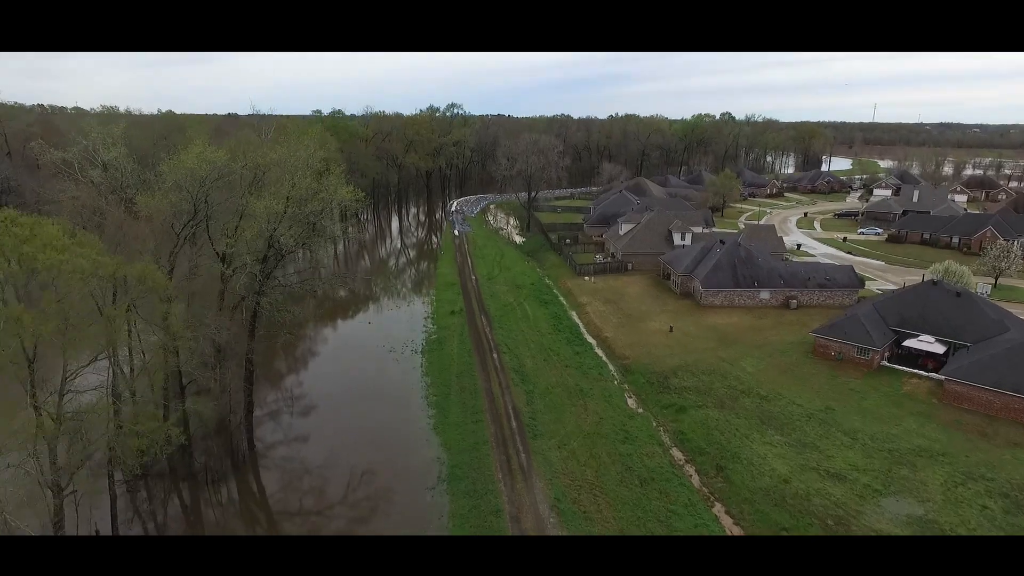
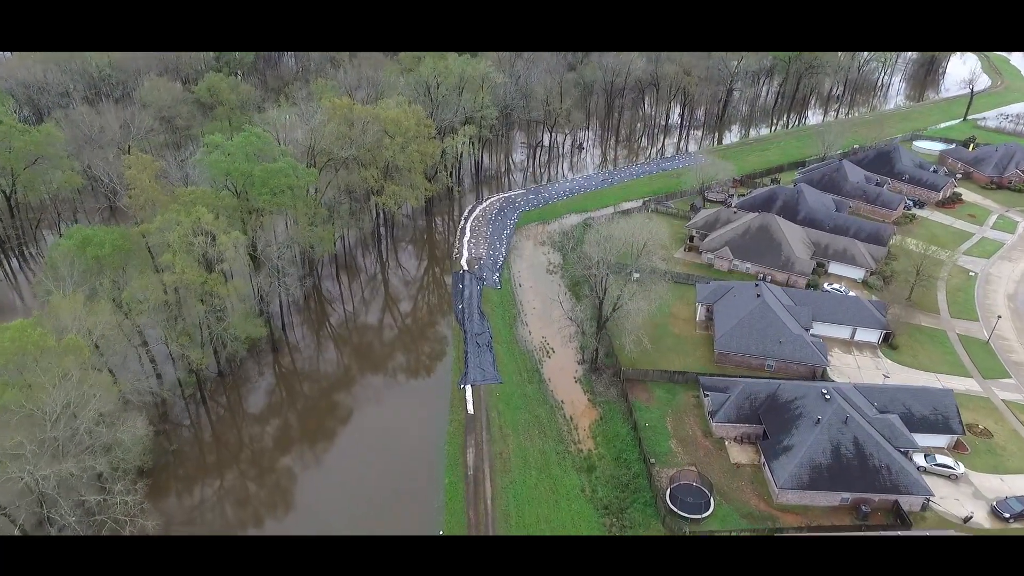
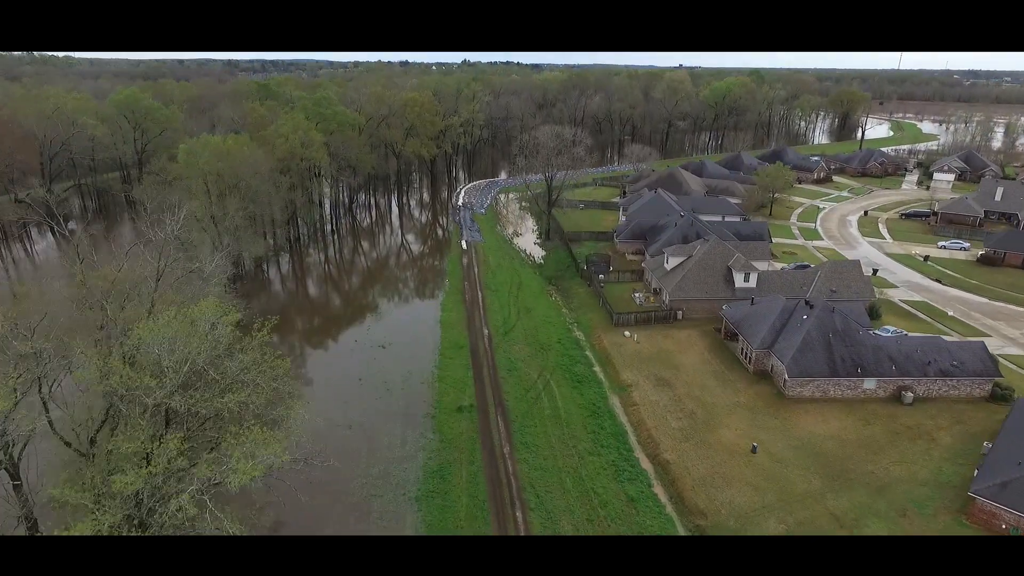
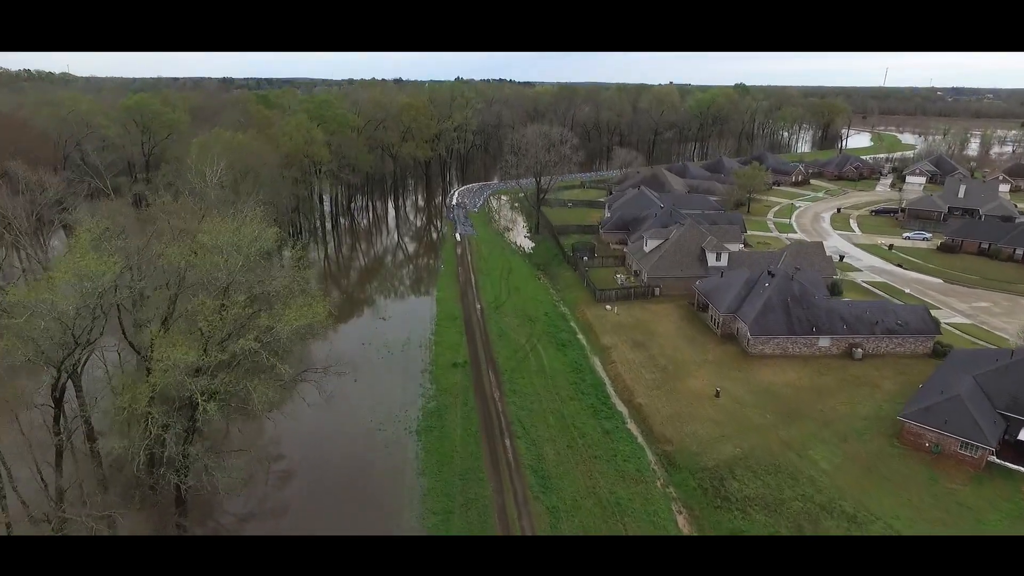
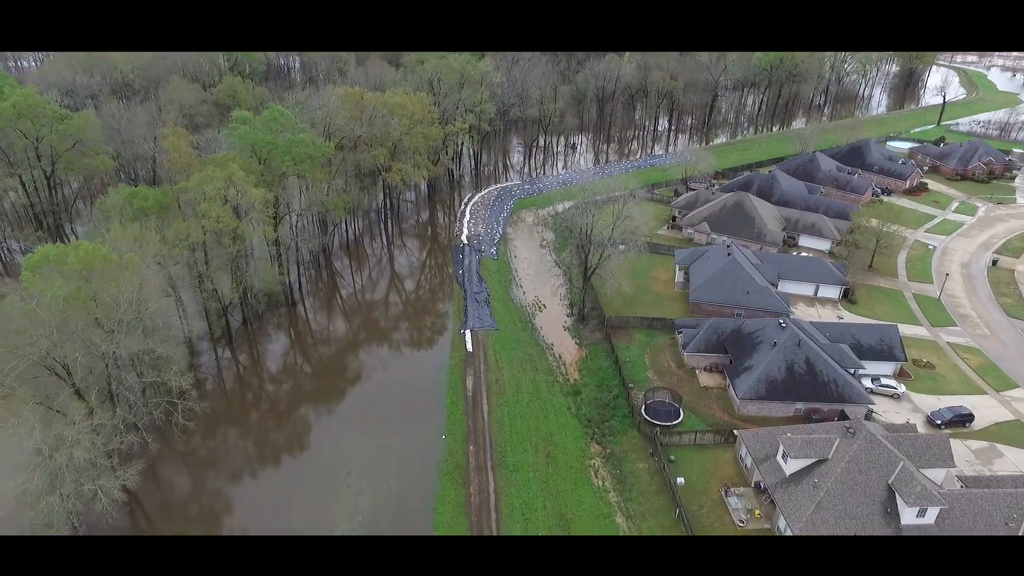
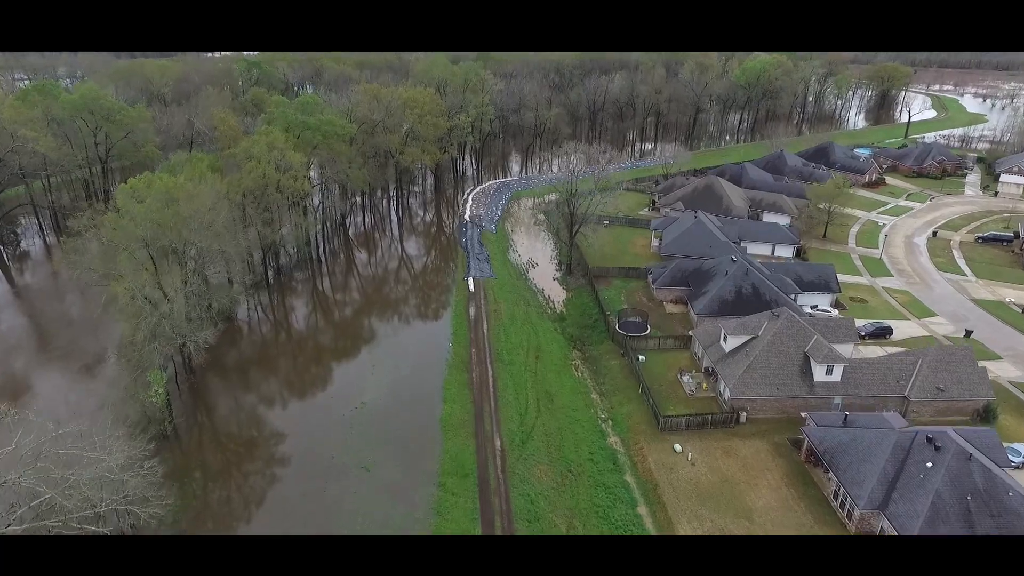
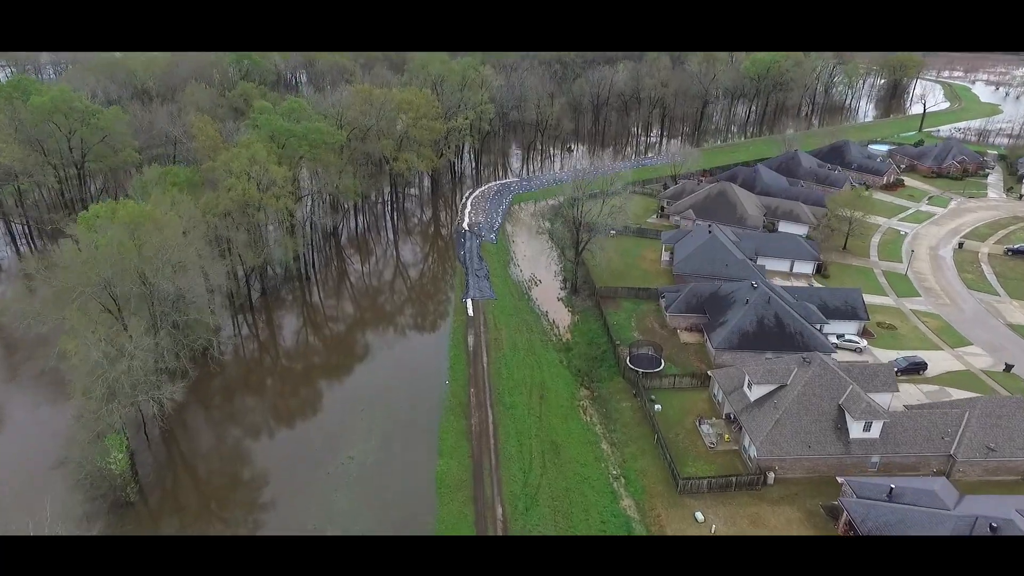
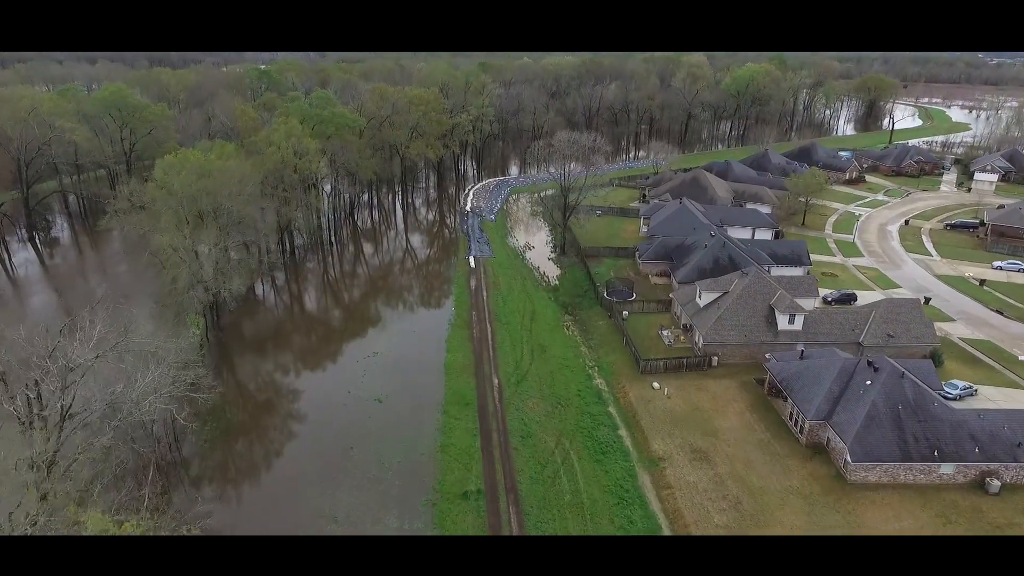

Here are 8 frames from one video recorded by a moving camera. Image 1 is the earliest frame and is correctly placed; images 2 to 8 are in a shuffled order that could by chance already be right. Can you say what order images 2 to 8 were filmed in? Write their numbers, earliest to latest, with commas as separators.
4, 3, 8, 6, 7, 5, 2
